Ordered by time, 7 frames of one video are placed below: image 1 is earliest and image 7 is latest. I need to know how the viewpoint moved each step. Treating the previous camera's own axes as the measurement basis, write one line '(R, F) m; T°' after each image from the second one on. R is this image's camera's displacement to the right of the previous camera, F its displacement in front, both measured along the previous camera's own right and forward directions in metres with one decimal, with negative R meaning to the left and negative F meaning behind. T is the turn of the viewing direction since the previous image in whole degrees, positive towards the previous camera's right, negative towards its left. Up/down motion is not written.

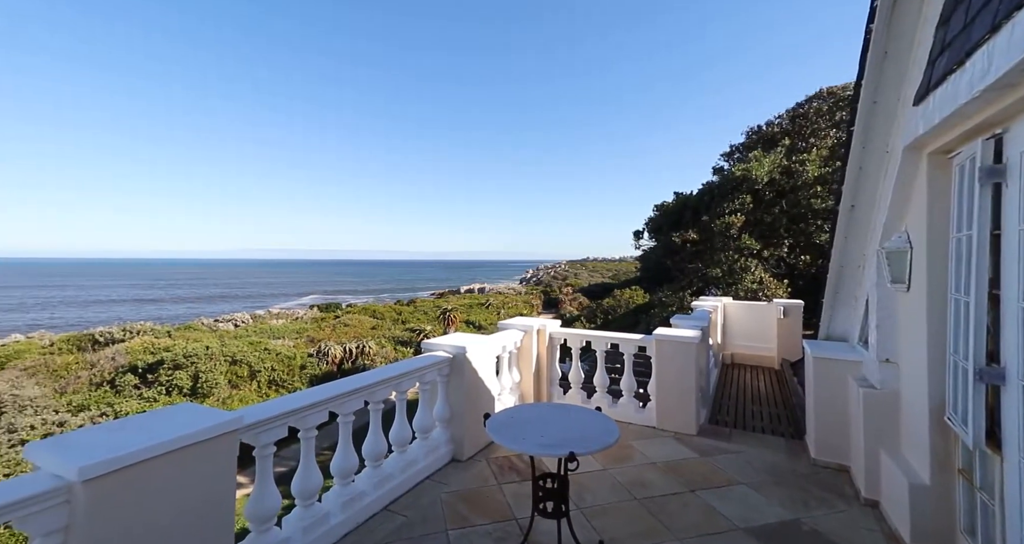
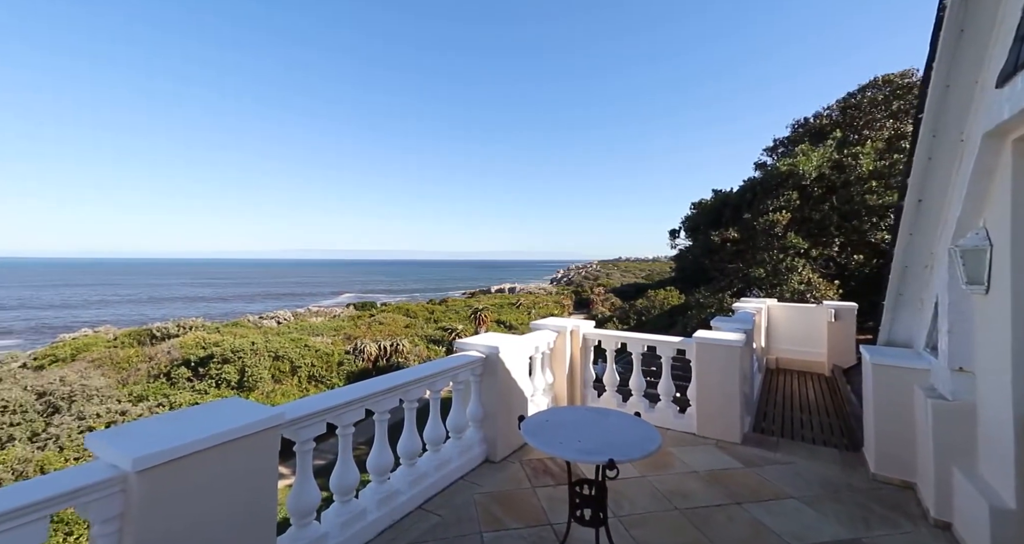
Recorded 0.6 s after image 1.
(0.0, +0.1) m; -4°
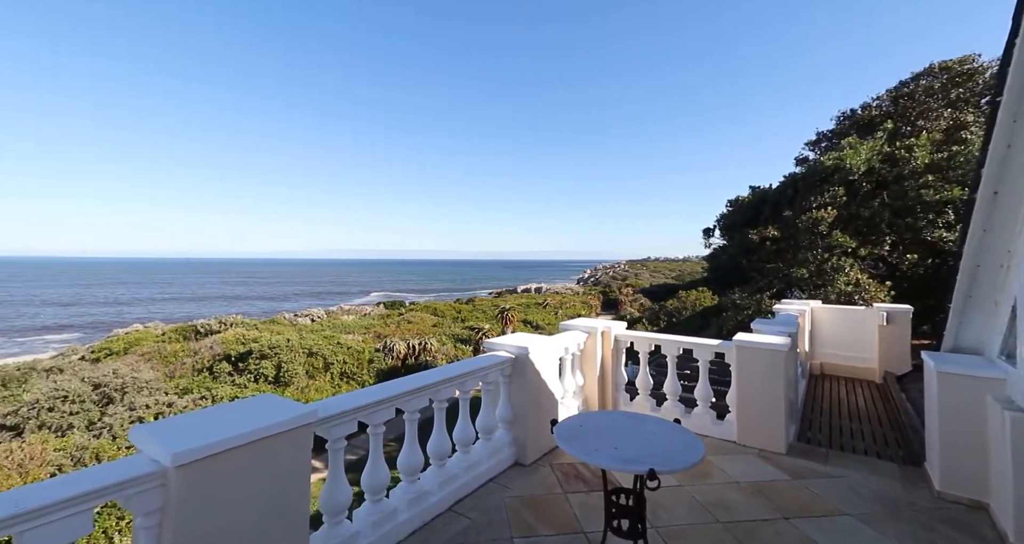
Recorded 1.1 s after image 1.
(0.0, +0.1) m; -3°
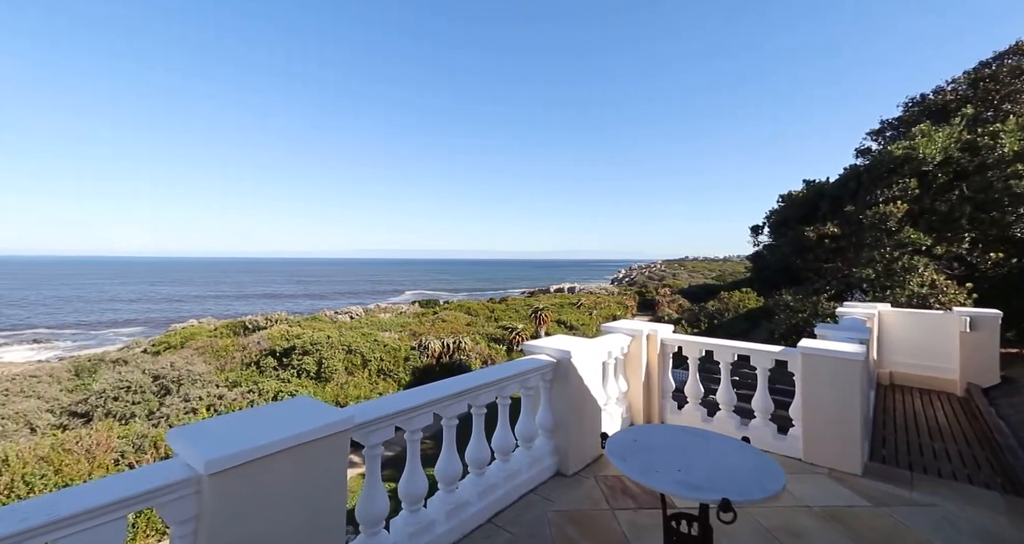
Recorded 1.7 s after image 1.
(-0.1, +0.2) m; -4°
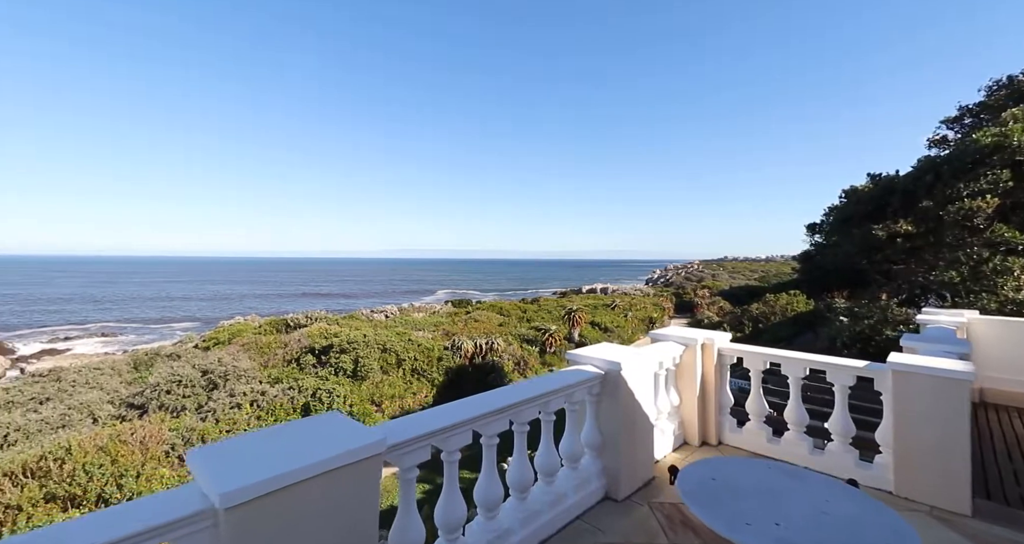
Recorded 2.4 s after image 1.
(-0.1, +0.3) m; -4°
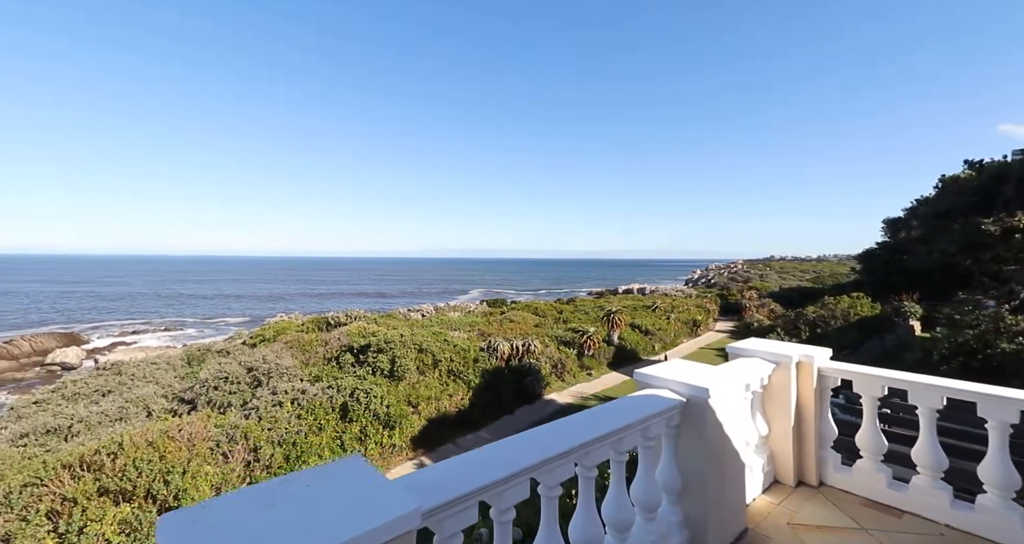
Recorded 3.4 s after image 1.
(-0.1, +0.5) m; -4°
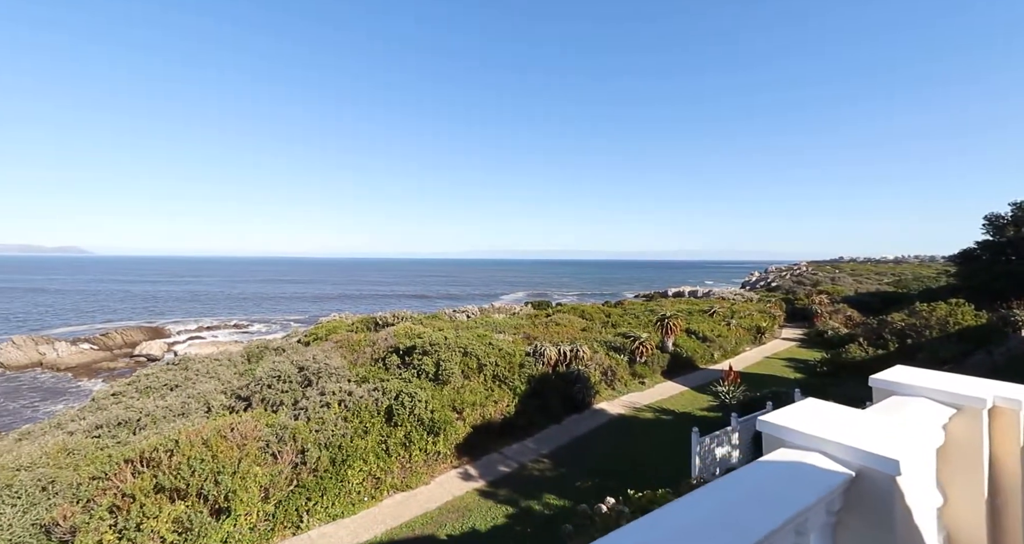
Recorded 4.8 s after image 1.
(-0.1, +0.7) m; -5°
